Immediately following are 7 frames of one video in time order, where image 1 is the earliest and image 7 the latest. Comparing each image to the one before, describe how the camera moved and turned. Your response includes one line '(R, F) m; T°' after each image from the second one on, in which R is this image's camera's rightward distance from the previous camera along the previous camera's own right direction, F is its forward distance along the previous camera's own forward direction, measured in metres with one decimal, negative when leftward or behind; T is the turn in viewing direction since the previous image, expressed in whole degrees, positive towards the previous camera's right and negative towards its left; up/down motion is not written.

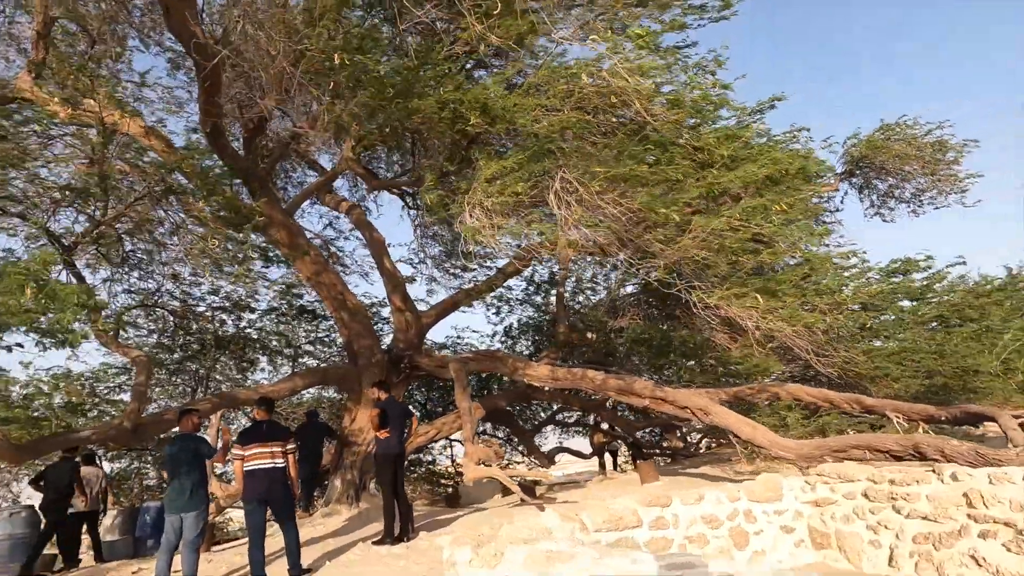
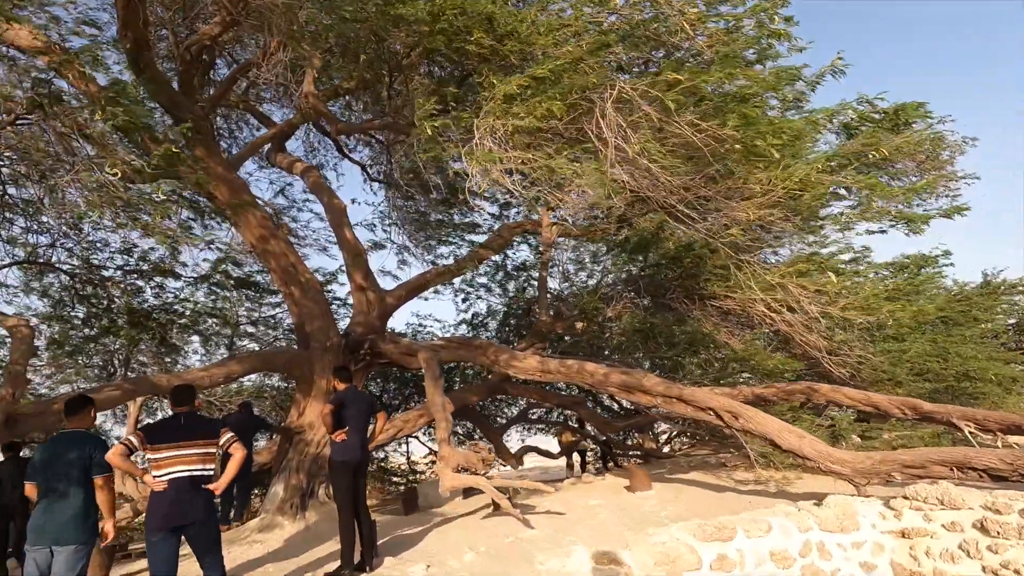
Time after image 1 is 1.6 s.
(-0.5, +1.5) m; +5°
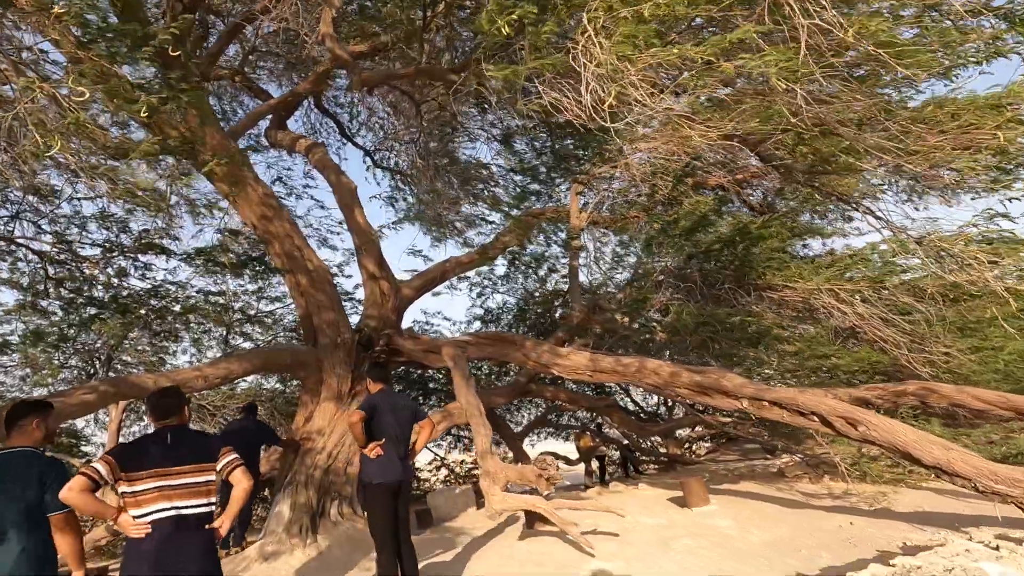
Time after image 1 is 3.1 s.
(-0.8, +1.2) m; +1°
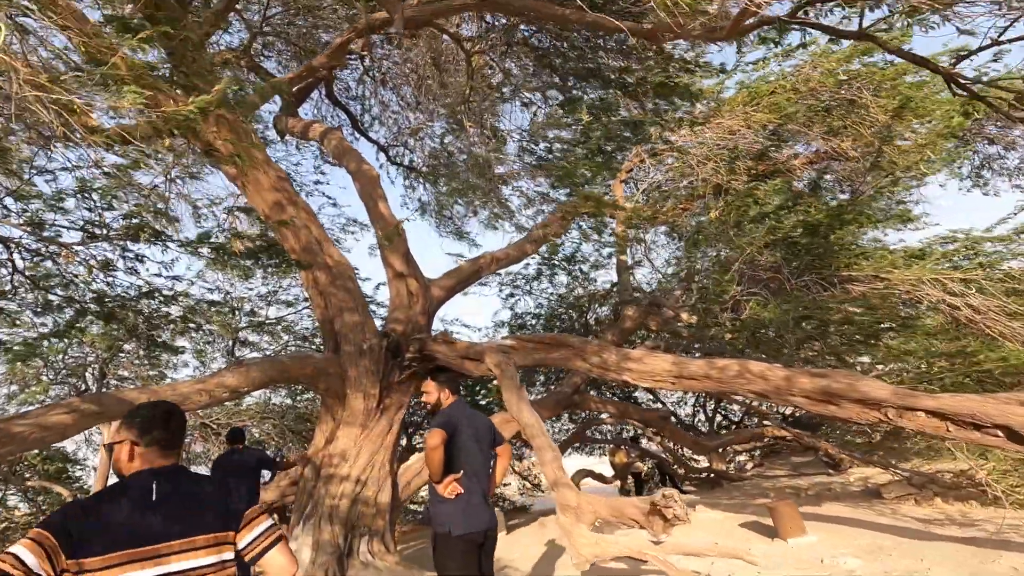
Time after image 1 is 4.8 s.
(-0.7, +1.2) m; 0°
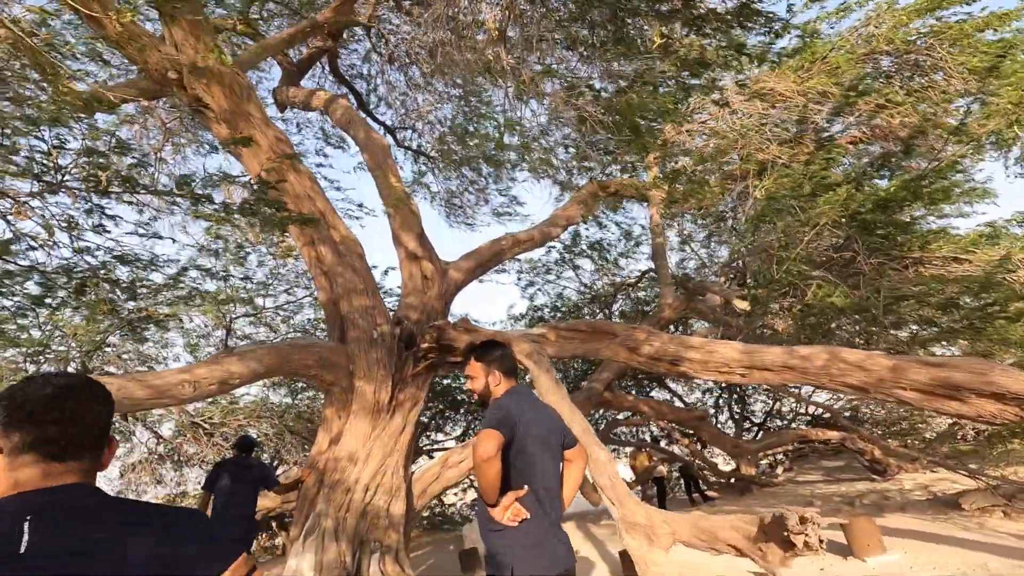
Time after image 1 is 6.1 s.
(-0.4, +0.9) m; 0°
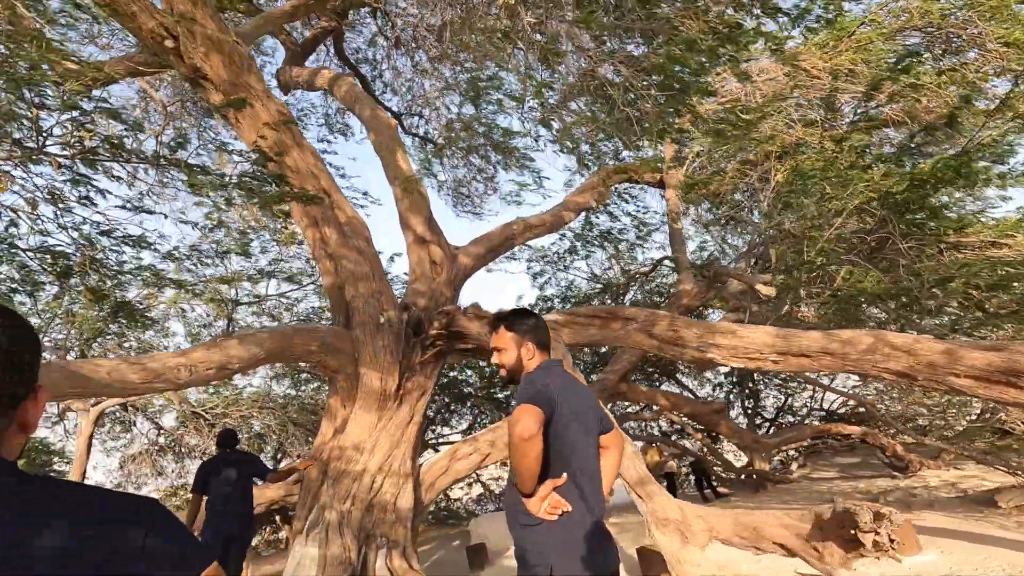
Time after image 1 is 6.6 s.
(-0.1, +0.3) m; 0°
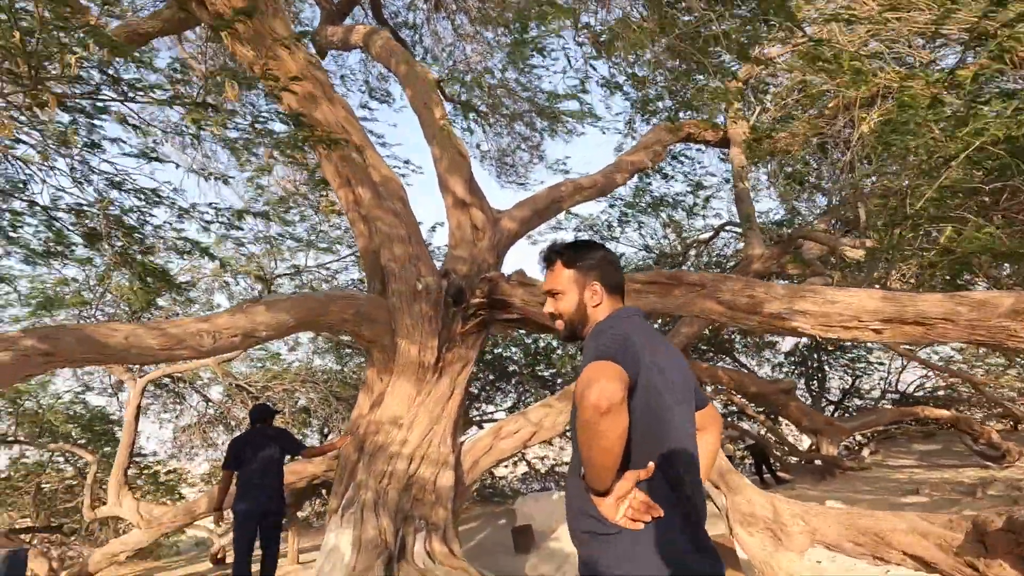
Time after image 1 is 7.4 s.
(0.0, +0.6) m; -5°
